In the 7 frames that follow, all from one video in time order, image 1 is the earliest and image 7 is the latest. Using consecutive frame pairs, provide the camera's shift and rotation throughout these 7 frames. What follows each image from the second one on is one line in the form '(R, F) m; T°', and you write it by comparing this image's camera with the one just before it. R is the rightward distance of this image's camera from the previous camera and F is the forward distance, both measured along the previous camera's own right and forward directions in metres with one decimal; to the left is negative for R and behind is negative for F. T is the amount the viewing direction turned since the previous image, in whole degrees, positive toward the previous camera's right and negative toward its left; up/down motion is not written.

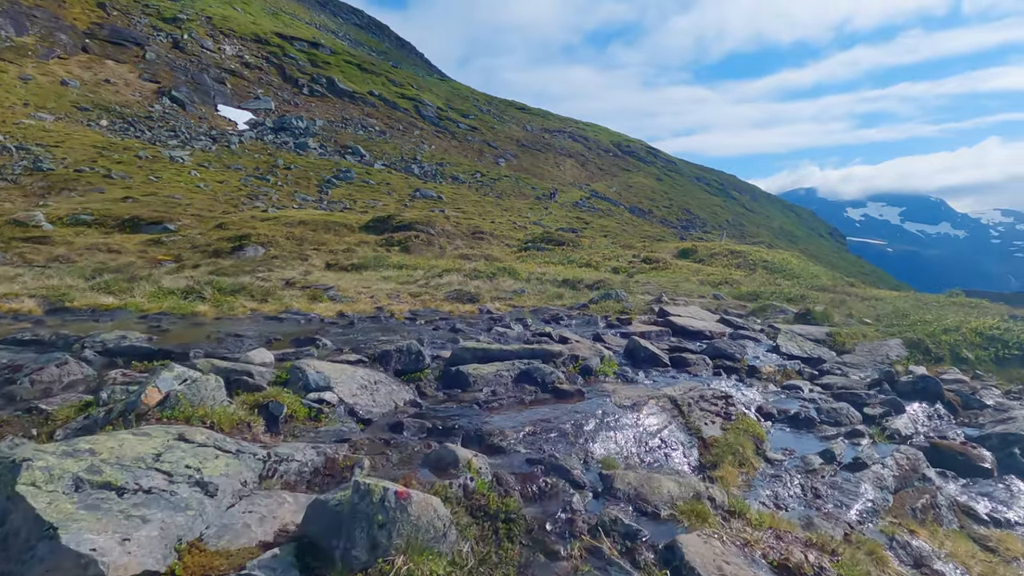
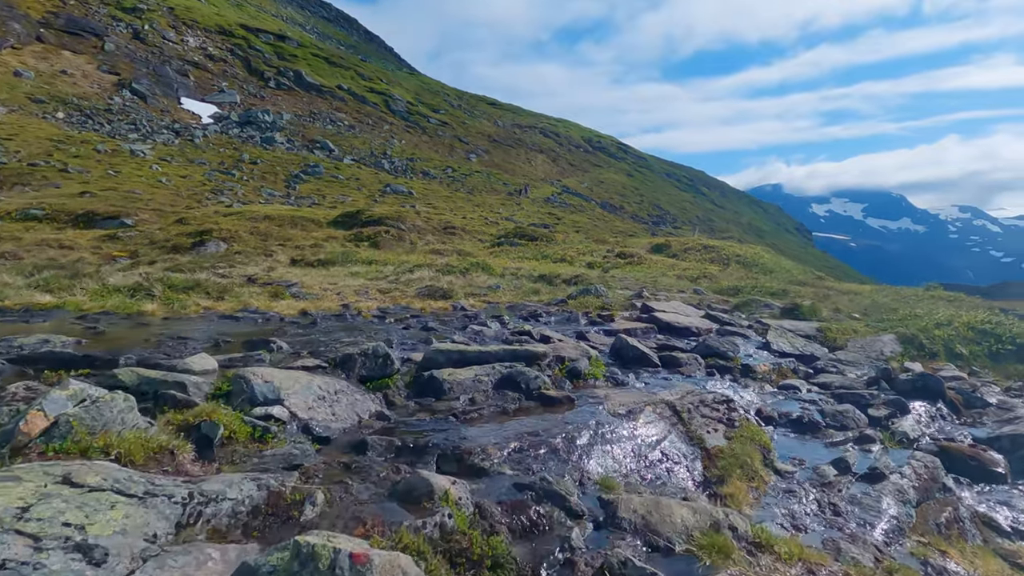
(-0.1, +1.4) m; +2°
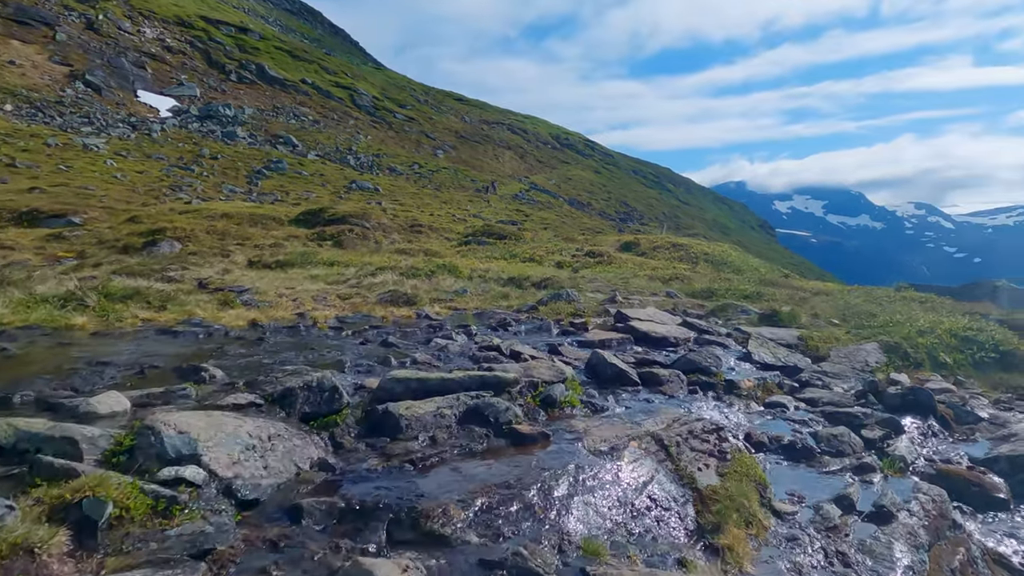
(0.0, +1.4) m; +3°
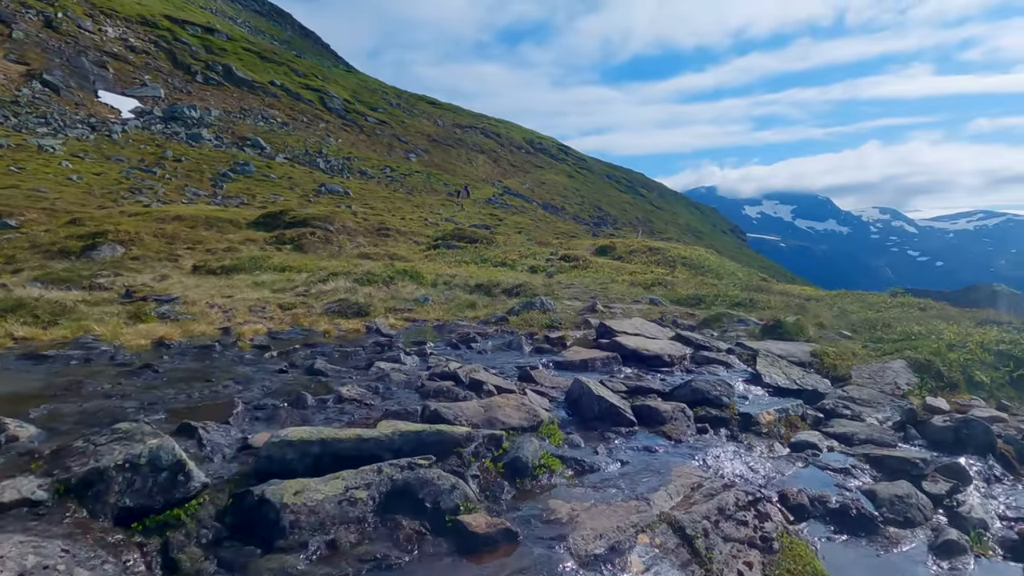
(+0.3, +3.4) m; +2°
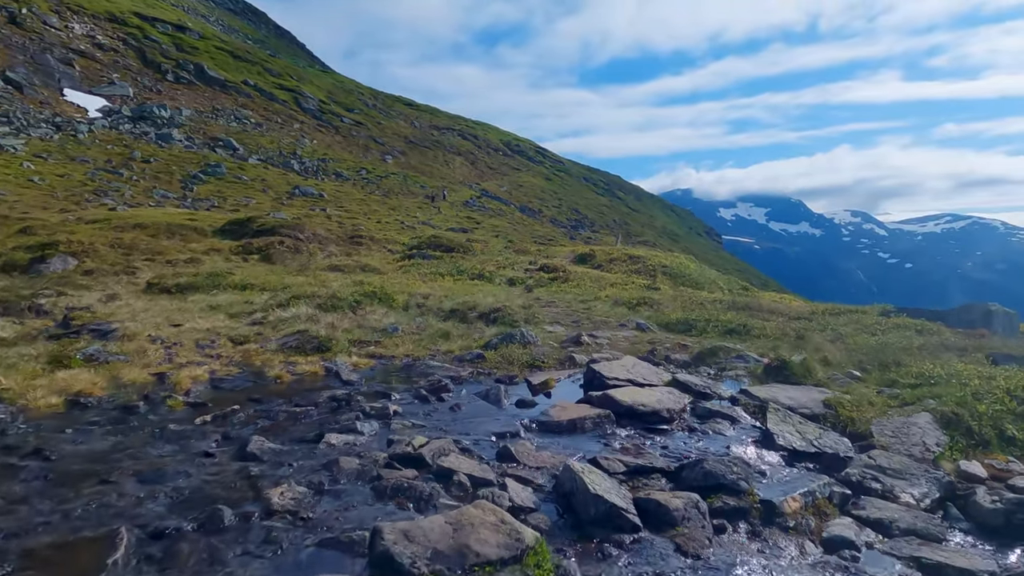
(0.0, +2.2) m; +2°
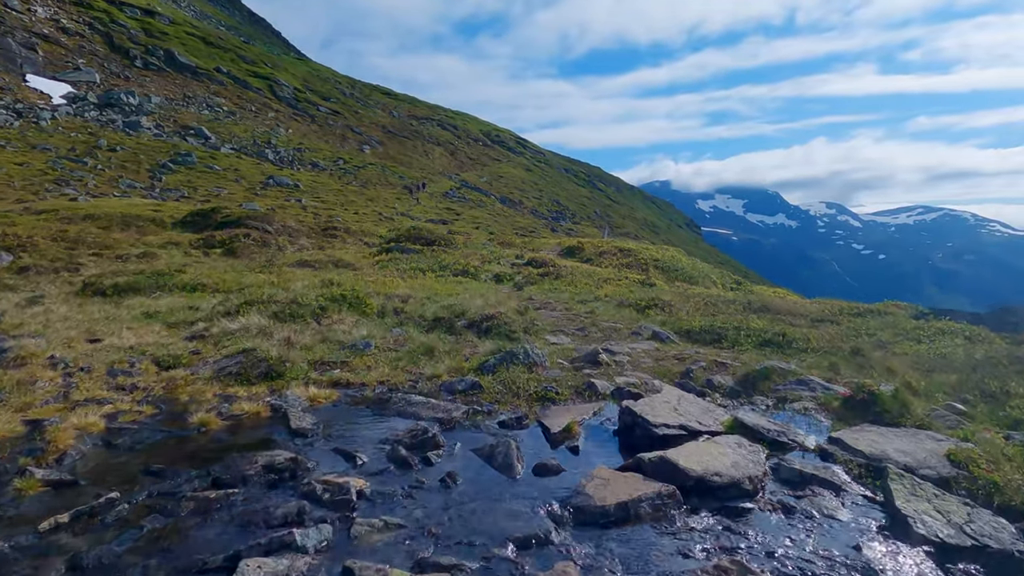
(-0.6, +4.6) m; +2°
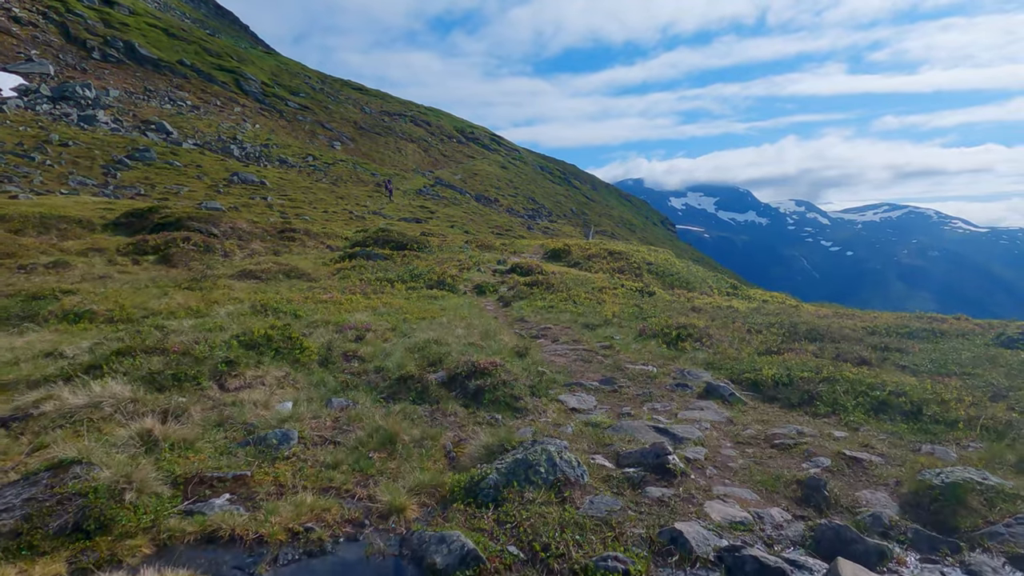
(-0.6, +7.6) m; +2°
